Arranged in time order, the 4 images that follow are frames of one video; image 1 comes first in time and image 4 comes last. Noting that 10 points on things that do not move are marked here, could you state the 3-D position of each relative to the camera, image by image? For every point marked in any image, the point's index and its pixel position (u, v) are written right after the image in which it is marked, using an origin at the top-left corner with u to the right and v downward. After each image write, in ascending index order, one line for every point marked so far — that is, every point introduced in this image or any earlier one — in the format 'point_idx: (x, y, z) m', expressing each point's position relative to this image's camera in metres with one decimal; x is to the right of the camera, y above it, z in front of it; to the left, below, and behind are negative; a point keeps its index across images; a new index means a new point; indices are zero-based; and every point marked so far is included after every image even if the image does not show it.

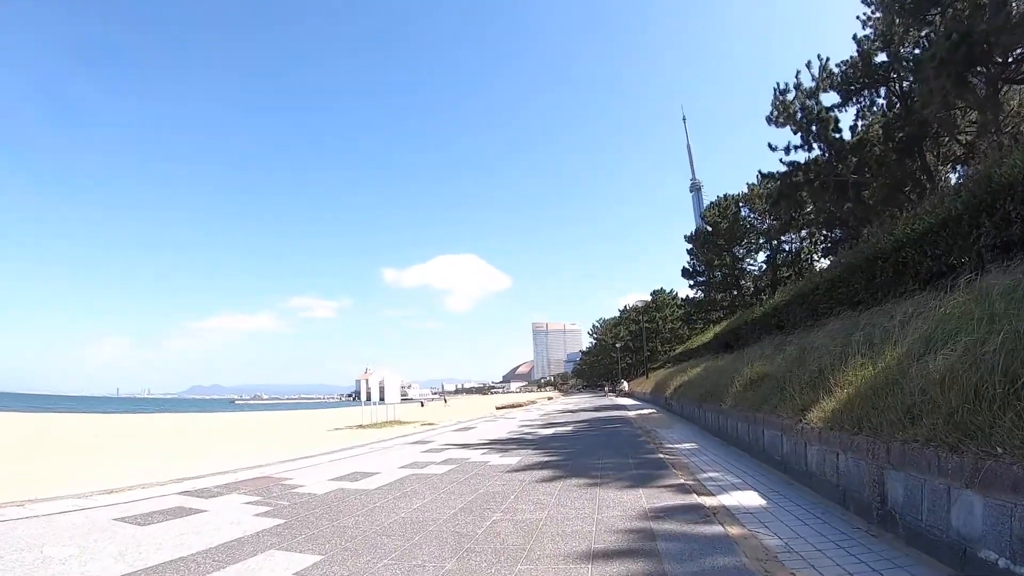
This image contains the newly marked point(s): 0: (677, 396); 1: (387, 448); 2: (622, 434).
0: (+5.5, -3.6, +18.1) m
1: (-3.2, -4.1, +14.1) m
2: (+2.4, -3.3, +12.1) m
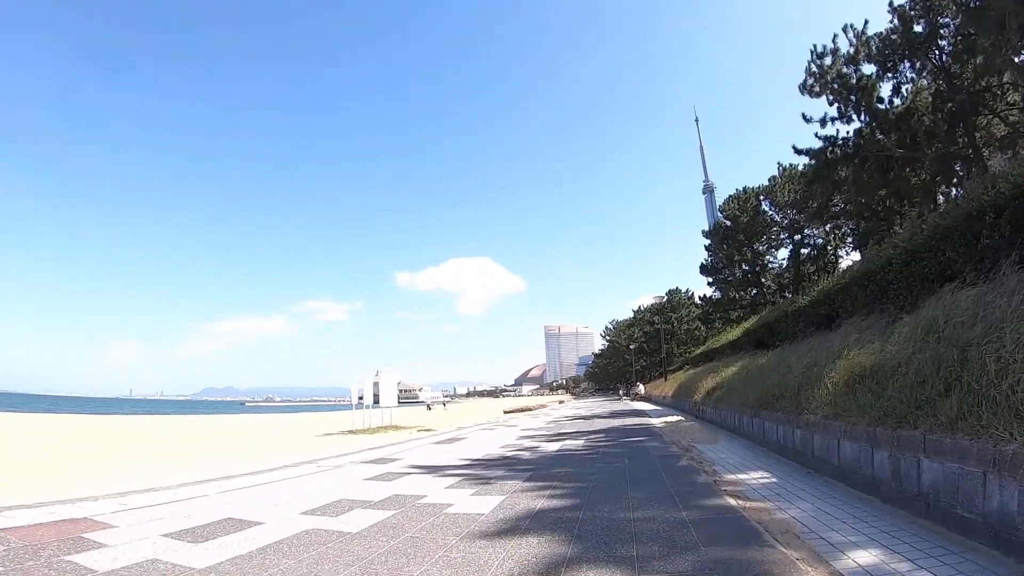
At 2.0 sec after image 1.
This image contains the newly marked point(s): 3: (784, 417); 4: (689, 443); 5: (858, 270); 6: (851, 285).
0: (+5.4, -3.1, +14.8) m
1: (-3.3, -3.5, +10.9) m
2: (+2.3, -2.7, +8.8) m
3: (+4.1, -2.0, +8.3) m
4: (+3.3, -2.9, +10.1) m
5: (+9.7, +0.5, +15.4) m
6: (+9.5, +0.1, +15.4) m
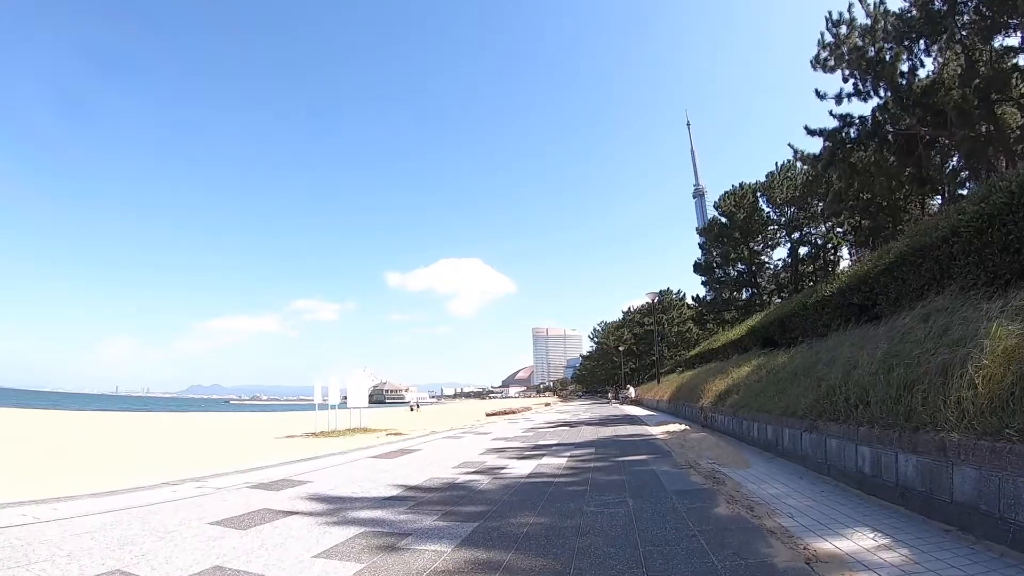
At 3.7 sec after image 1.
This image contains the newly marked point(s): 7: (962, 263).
0: (+4.7, -2.6, +11.9) m
1: (-4.0, -2.9, +7.9) m
2: (+1.7, -2.2, +5.9) m
3: (+3.6, -1.5, +5.4) m
4: (+2.7, -2.4, +7.2) m
5: (+9.0, +0.9, +12.6) m
6: (+8.8, +0.5, +12.6) m
7: (+8.6, +0.5, +10.3) m
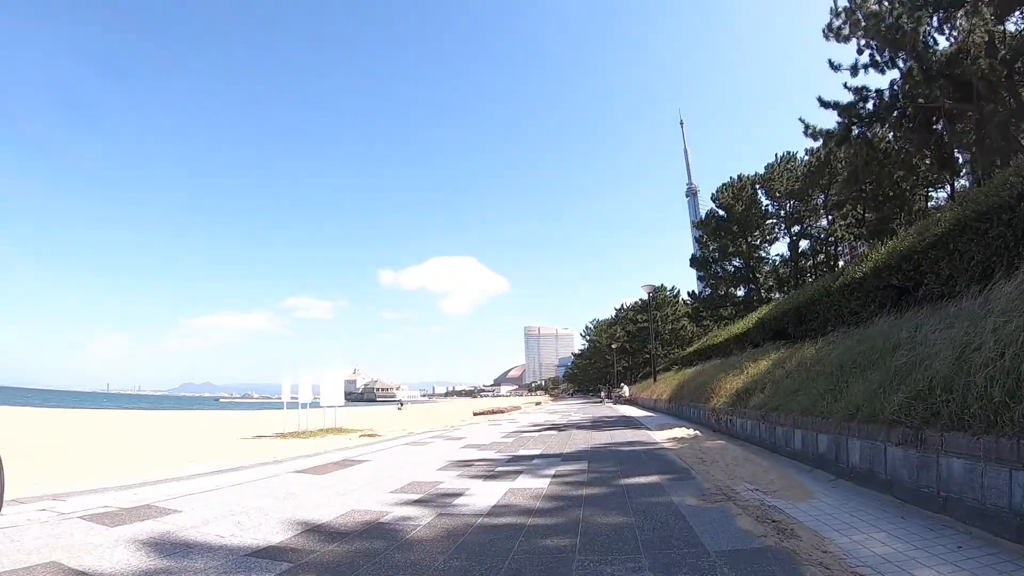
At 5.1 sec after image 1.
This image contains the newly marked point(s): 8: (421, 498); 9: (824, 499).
0: (+4.2, -2.2, +9.7) m
1: (-4.4, -2.4, +5.5) m
2: (+1.3, -1.7, +3.7) m
3: (+3.2, -1.0, +3.2) m
4: (+2.2, -1.9, +5.0) m
5: (+8.6, +1.4, +10.4) m
6: (+8.4, +0.9, +10.4) m
7: (+8.1, +0.9, +8.1) m
8: (-0.9, -2.2, +5.9) m
9: (+2.9, -1.9, +5.1) m
